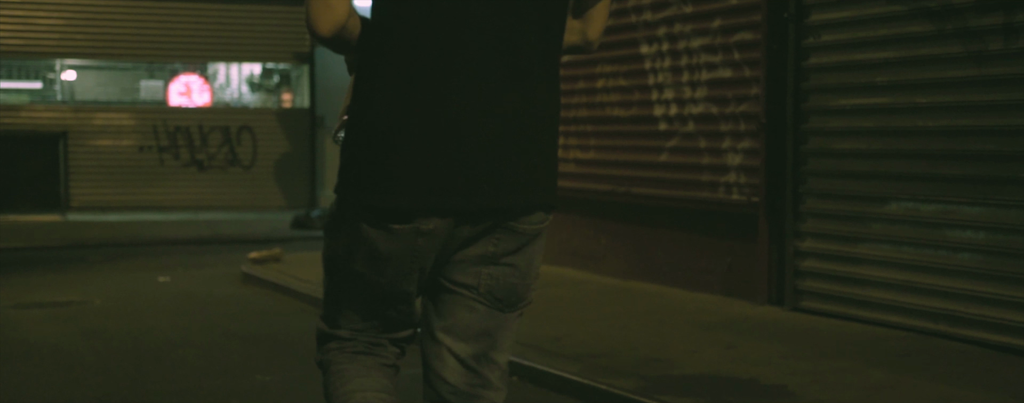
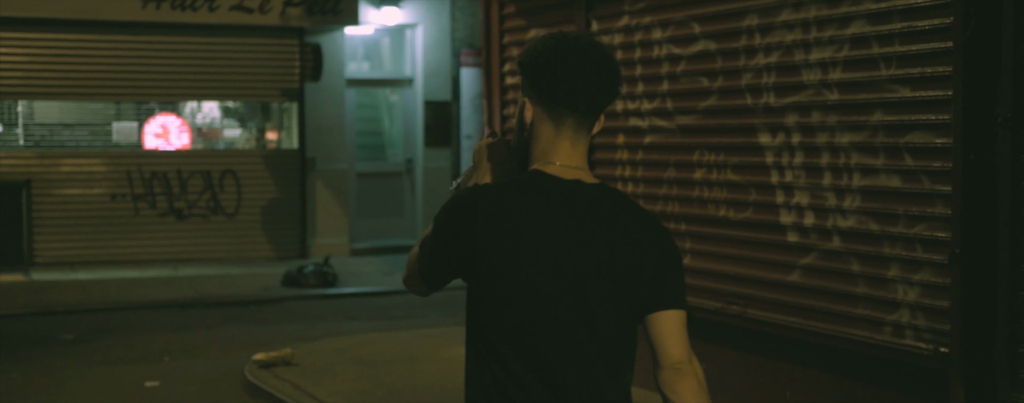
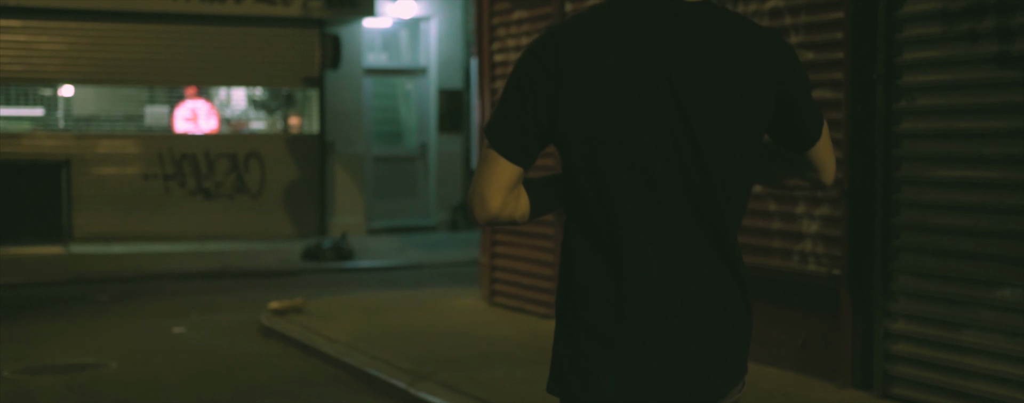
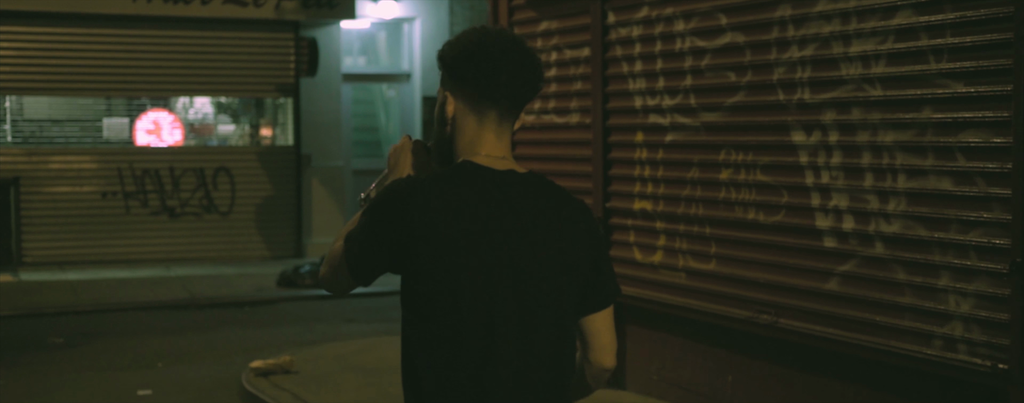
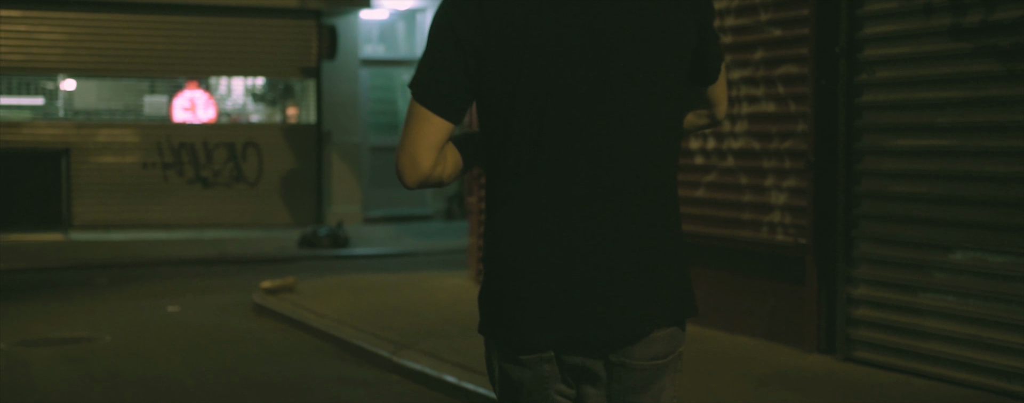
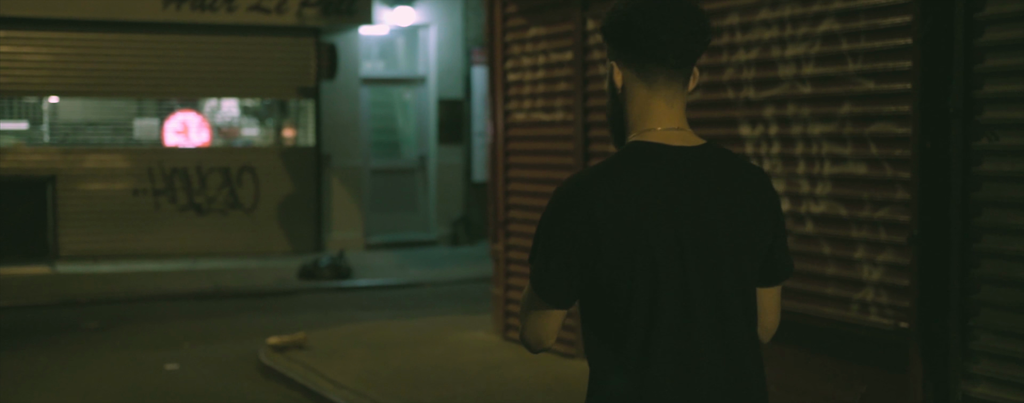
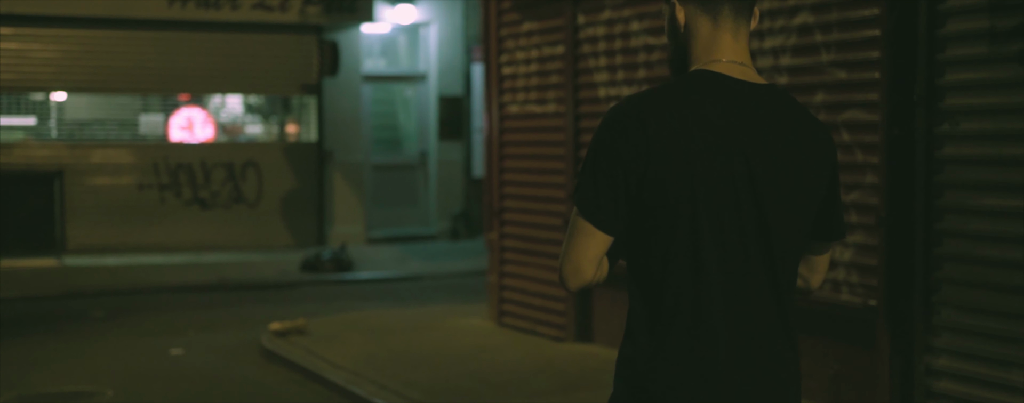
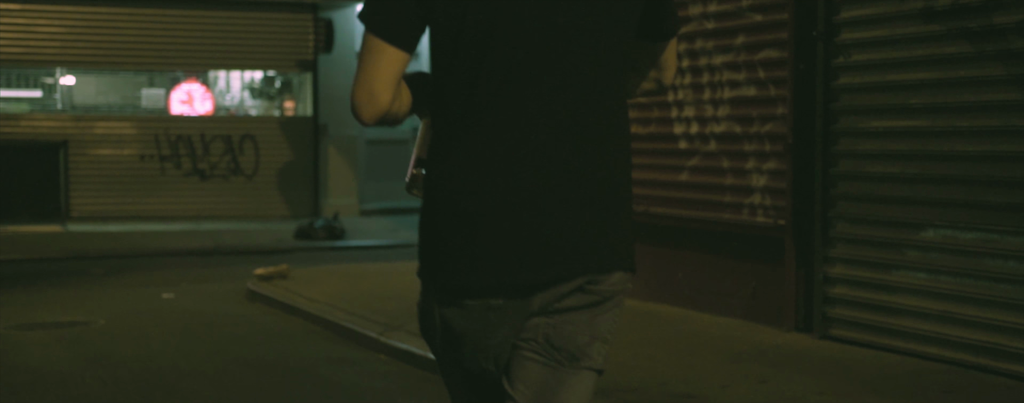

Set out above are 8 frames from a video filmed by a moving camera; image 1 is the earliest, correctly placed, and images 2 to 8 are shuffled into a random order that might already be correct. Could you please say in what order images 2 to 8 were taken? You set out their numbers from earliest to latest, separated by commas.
8, 5, 3, 7, 6, 2, 4
